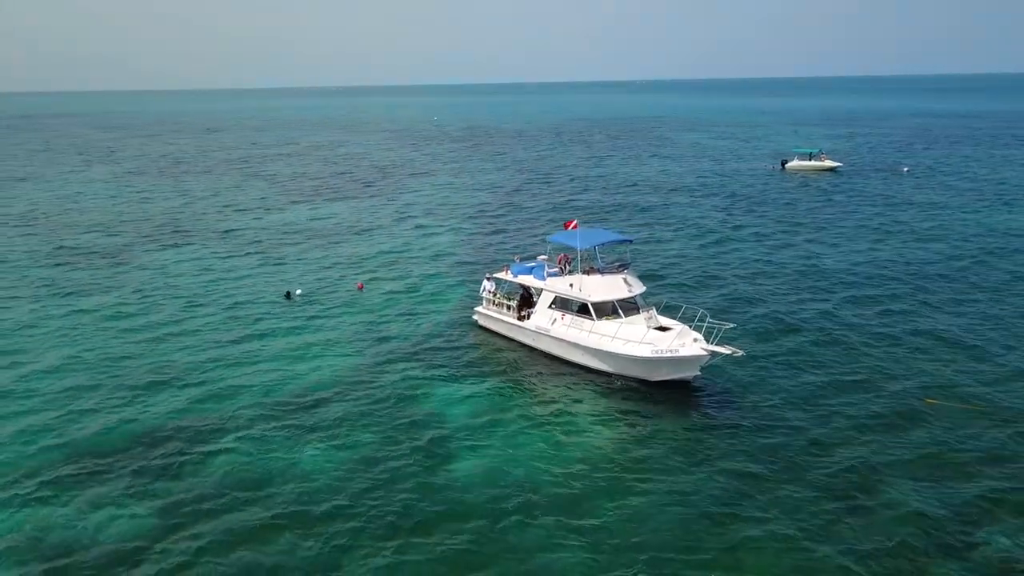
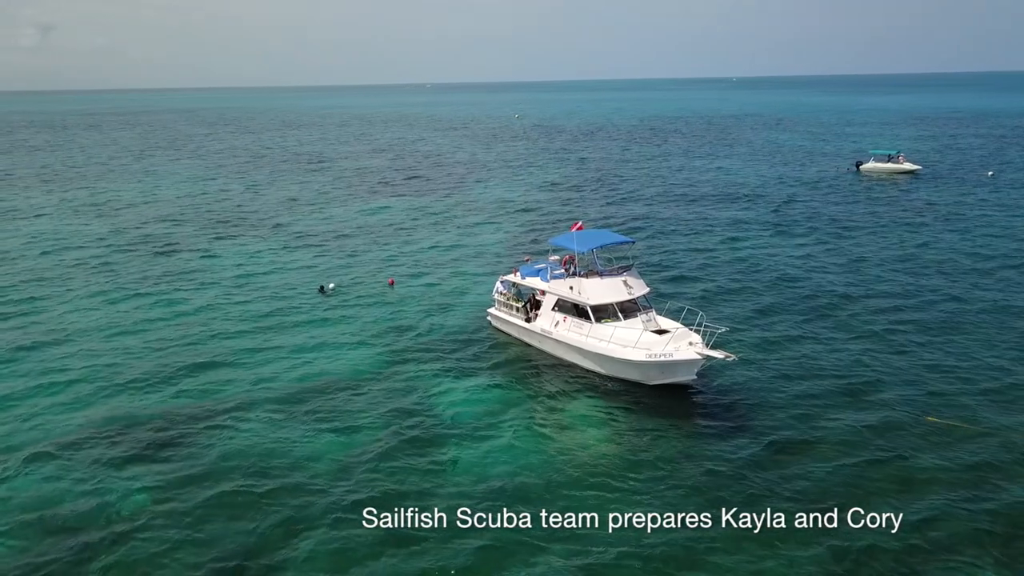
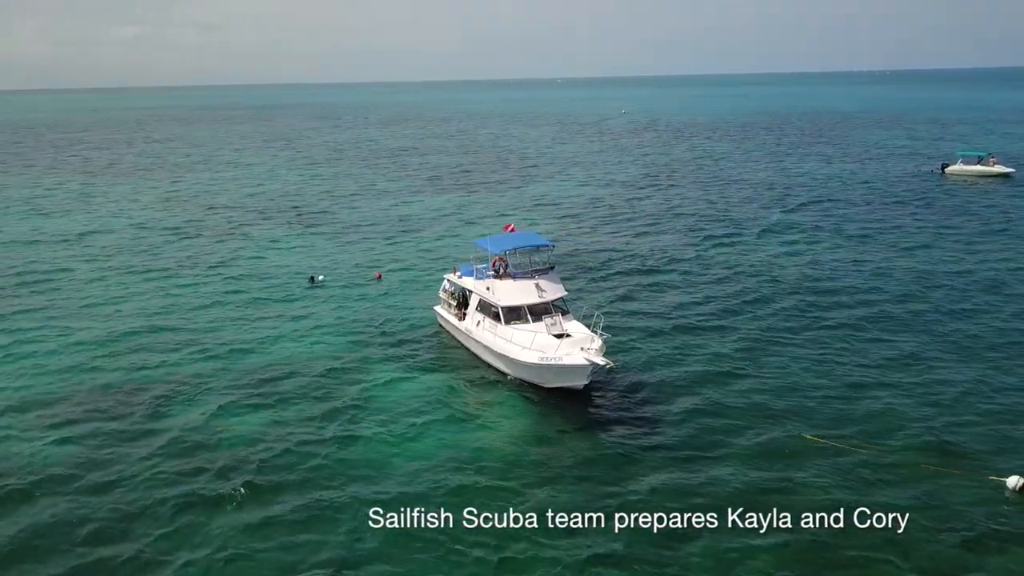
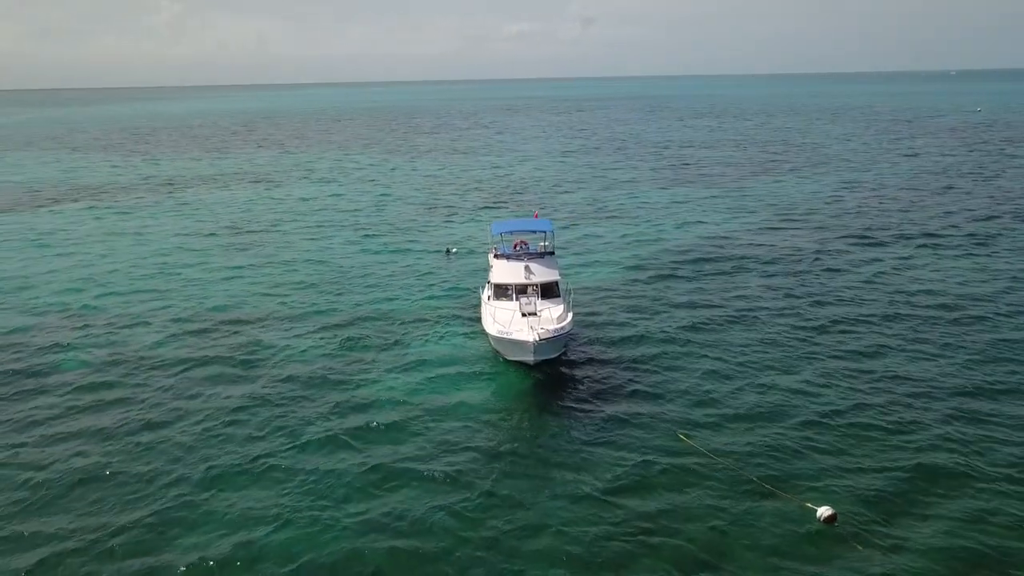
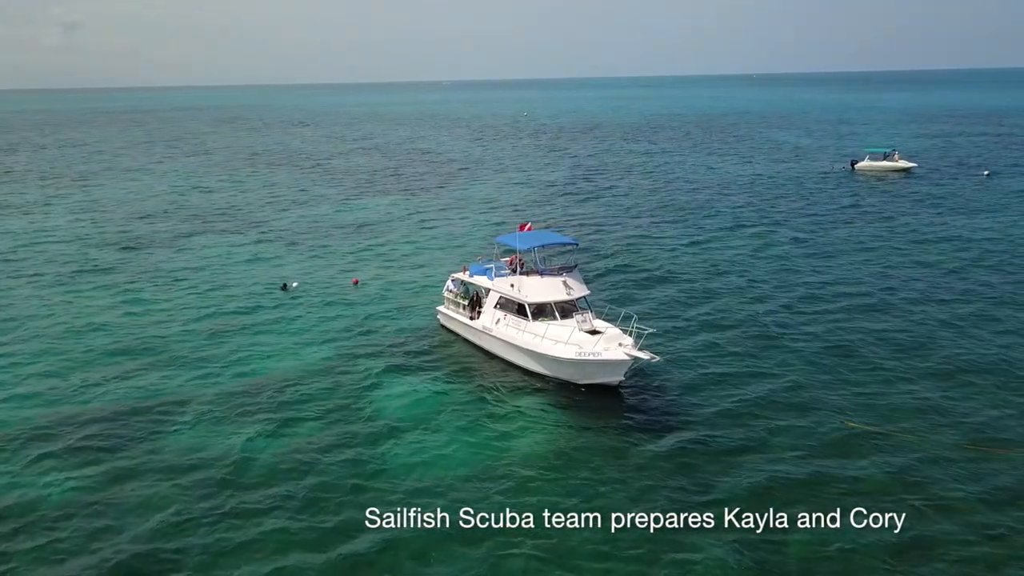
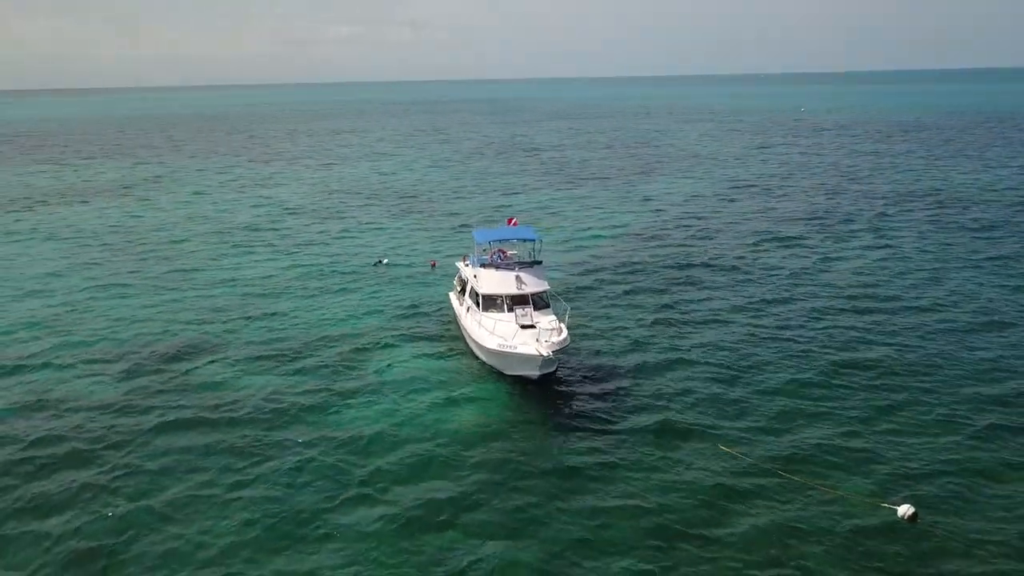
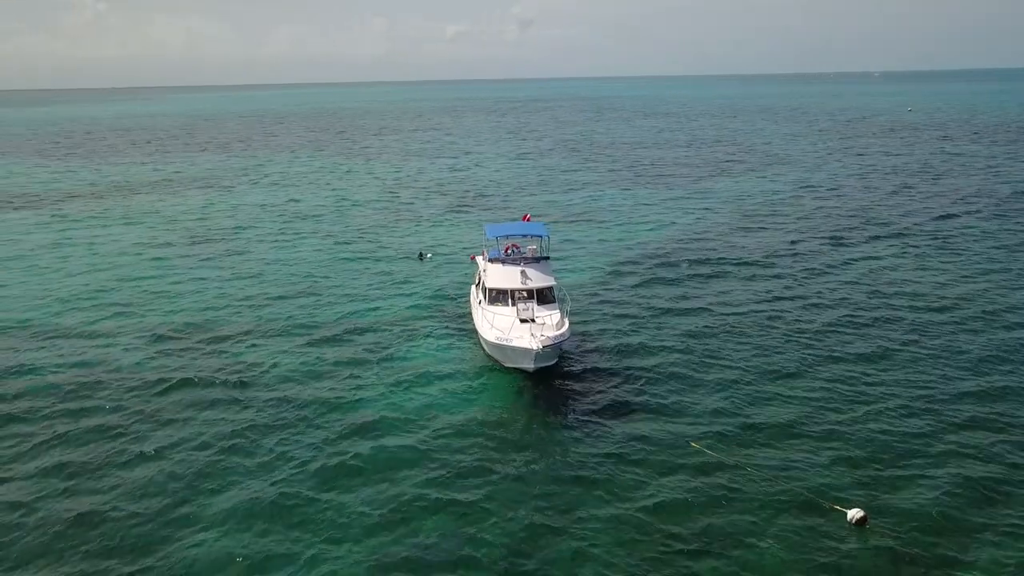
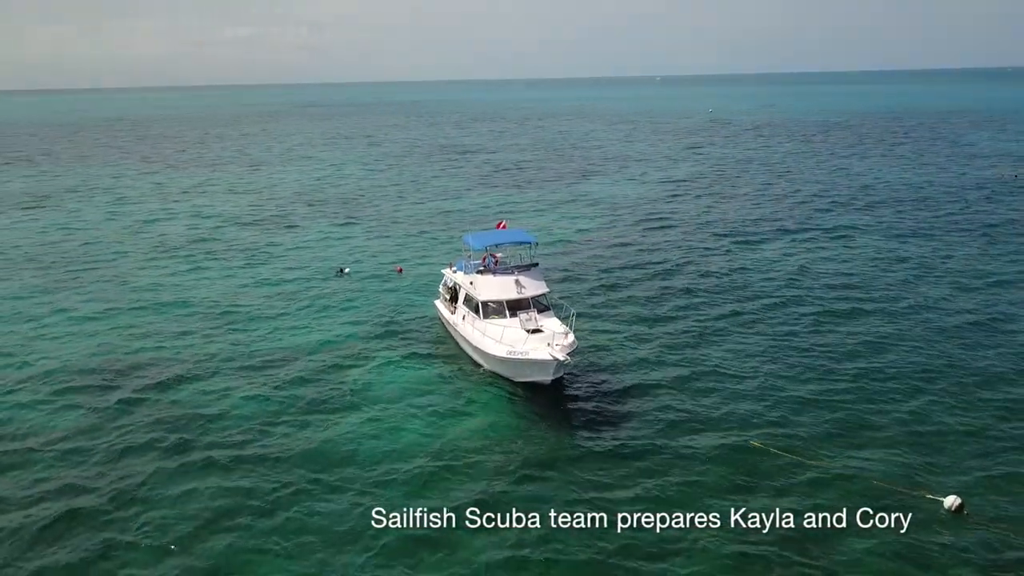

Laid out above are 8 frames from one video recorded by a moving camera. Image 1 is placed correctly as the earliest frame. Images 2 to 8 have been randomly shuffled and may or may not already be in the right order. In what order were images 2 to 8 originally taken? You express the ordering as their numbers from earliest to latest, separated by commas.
2, 5, 3, 8, 6, 7, 4
